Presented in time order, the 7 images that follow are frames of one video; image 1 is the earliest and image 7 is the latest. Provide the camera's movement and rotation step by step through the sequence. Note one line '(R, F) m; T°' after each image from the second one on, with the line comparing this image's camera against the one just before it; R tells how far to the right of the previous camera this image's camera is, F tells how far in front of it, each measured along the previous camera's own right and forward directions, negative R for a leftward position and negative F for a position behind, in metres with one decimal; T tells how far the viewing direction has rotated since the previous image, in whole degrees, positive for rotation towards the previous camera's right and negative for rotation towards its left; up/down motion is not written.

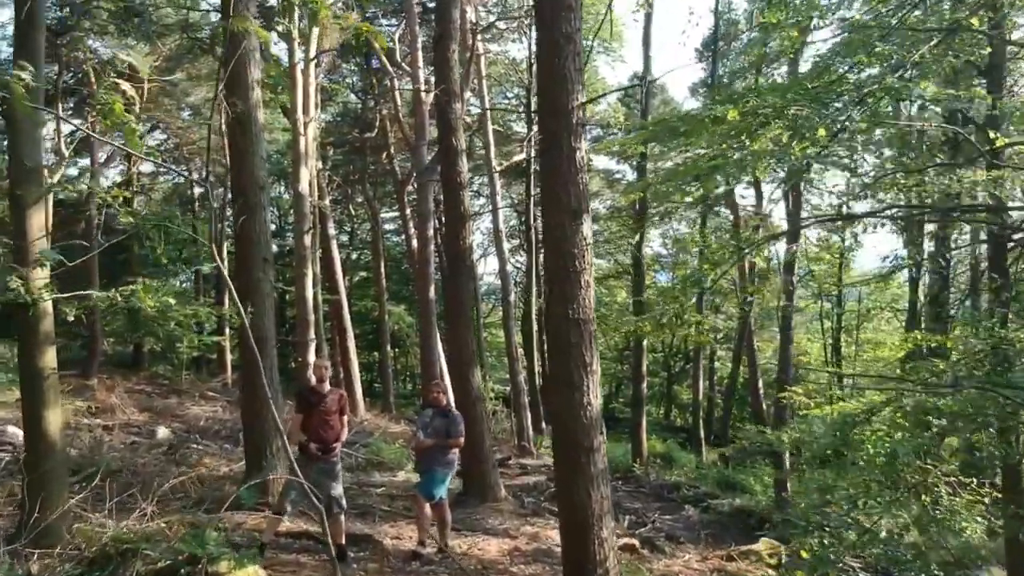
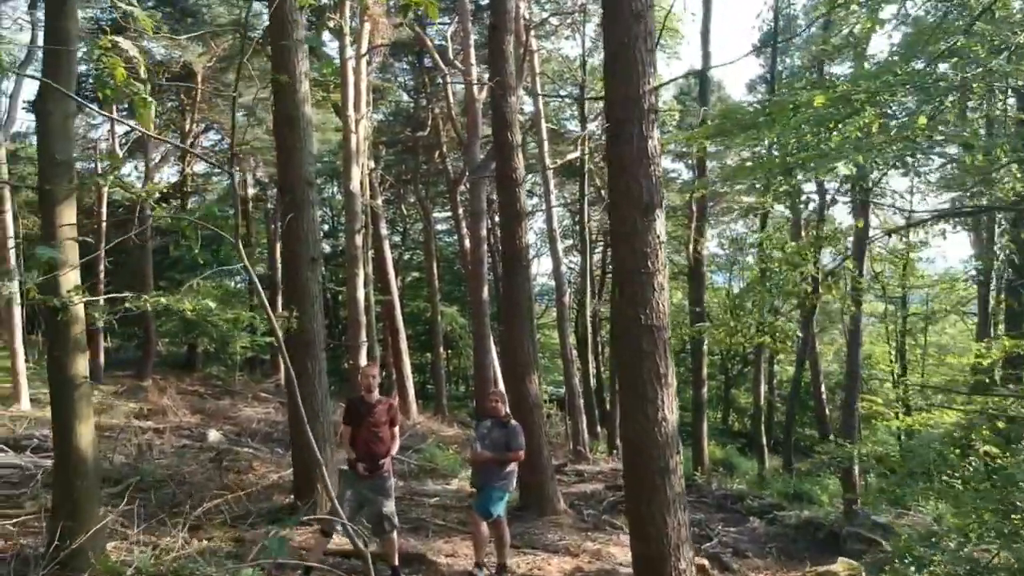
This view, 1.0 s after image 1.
(-0.1, +0.4) m; -3°
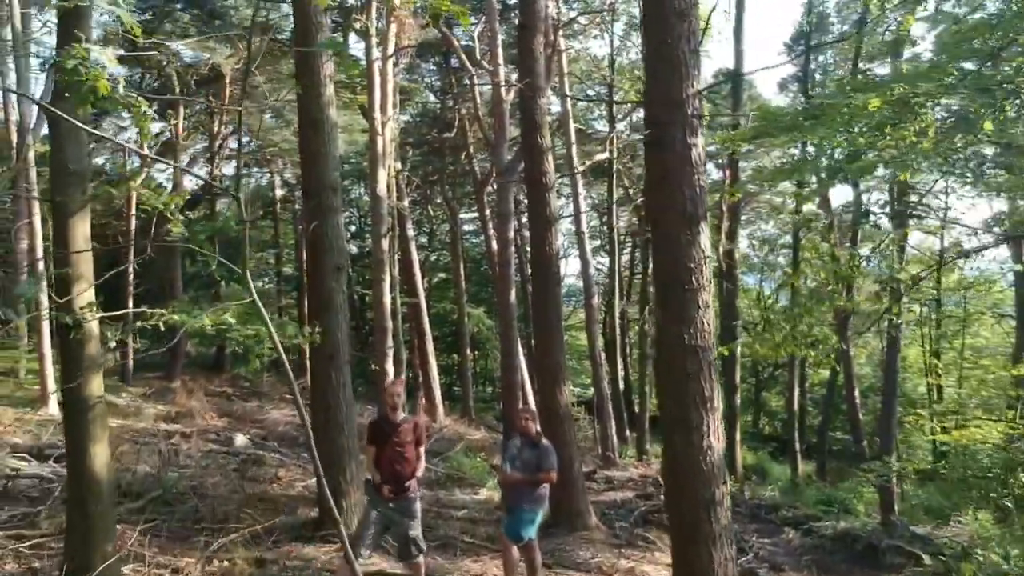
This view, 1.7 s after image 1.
(0.0, +0.2) m; -1°
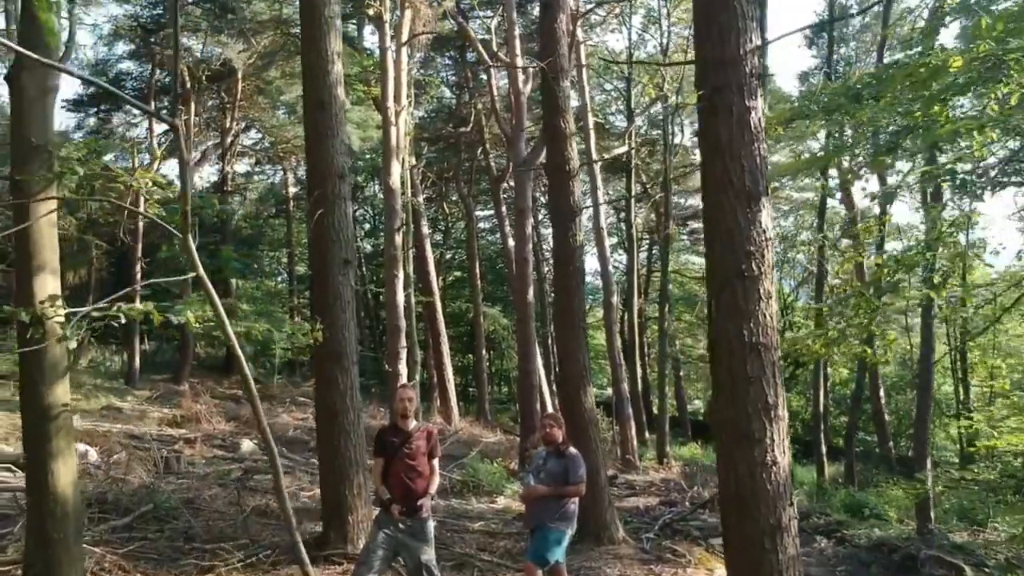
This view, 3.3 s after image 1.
(0.0, +0.5) m; -1°
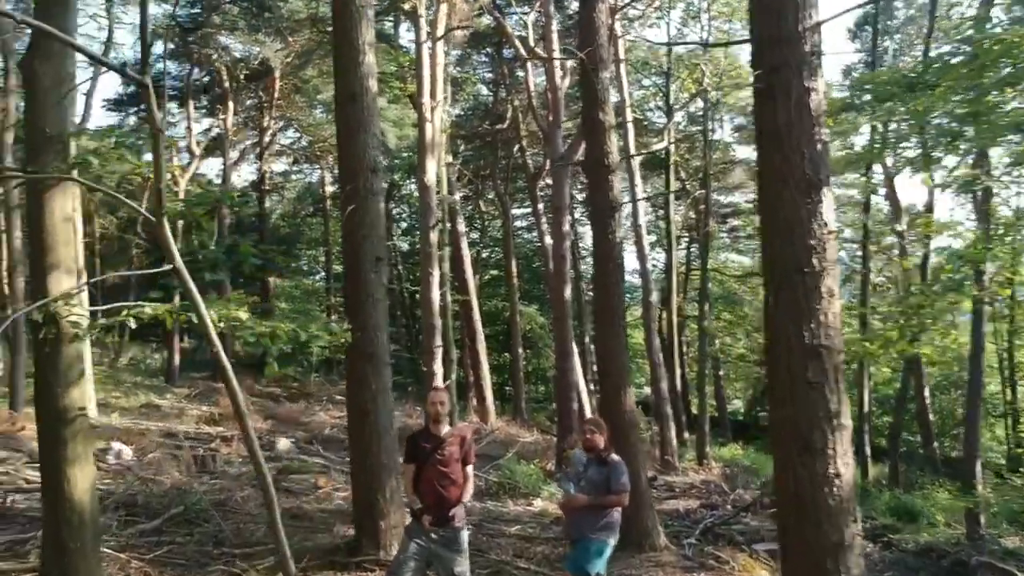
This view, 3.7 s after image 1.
(0.0, +0.2) m; -2°
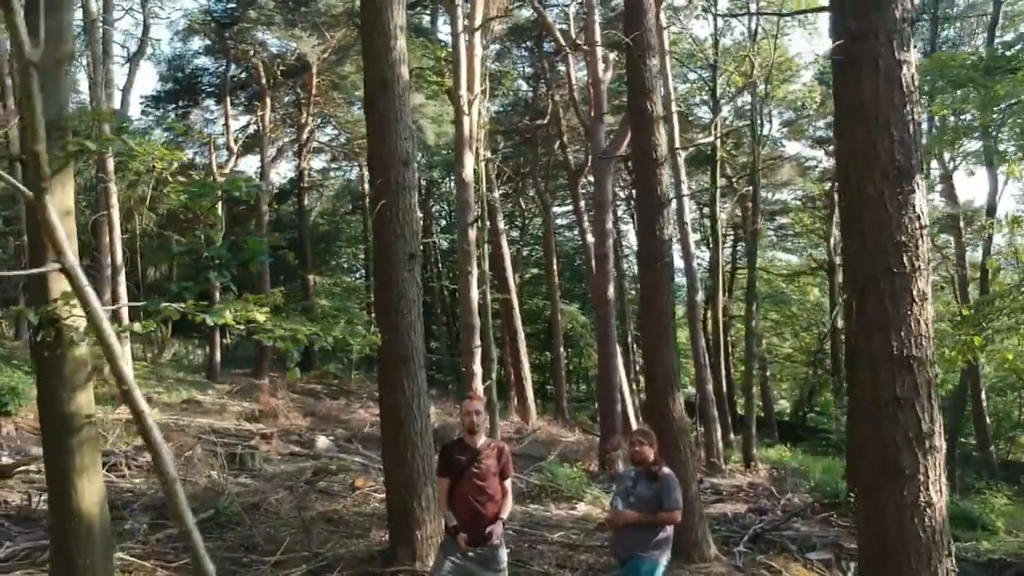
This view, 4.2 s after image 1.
(0.0, +0.3) m; -2°
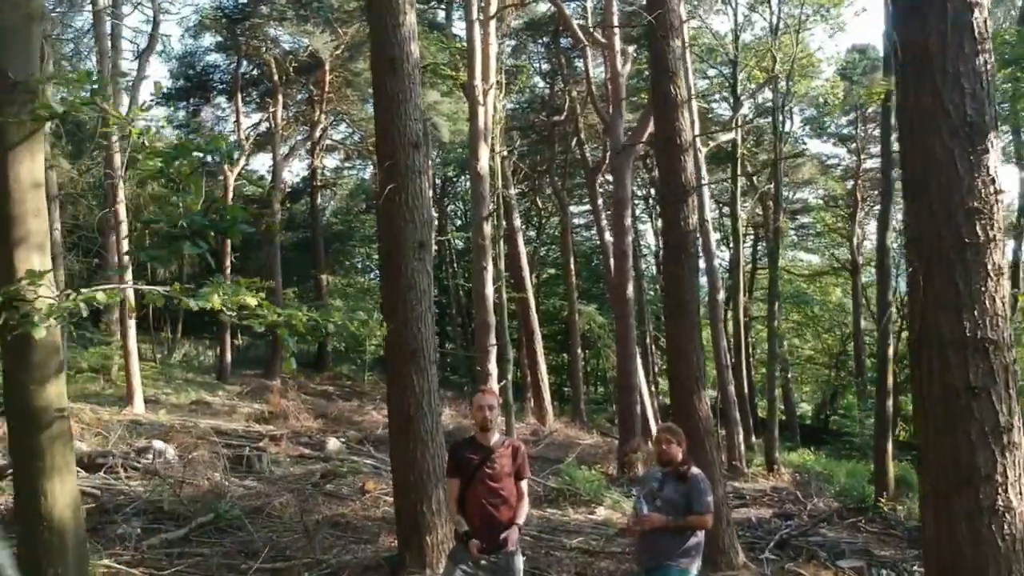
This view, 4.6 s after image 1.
(0.0, +0.3) m; -1°
